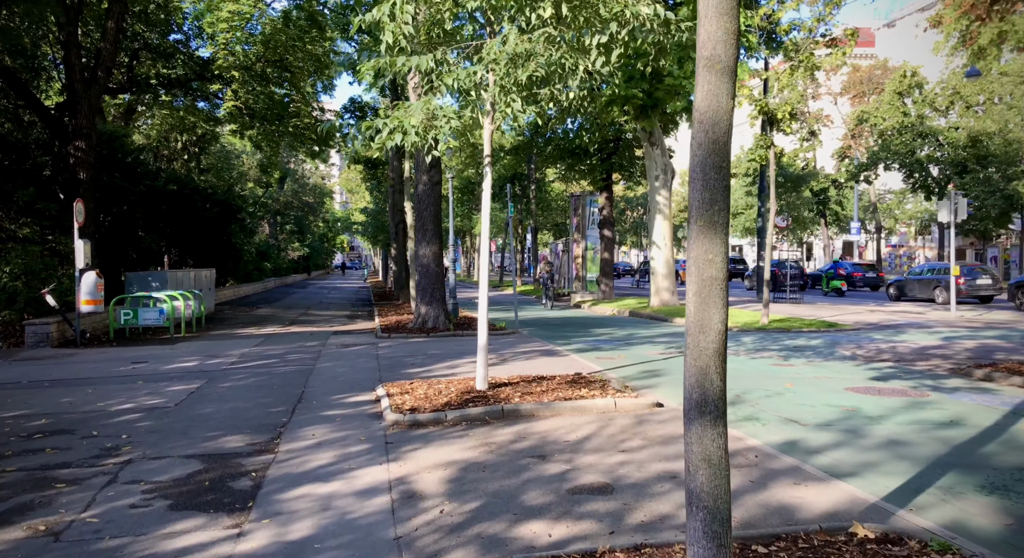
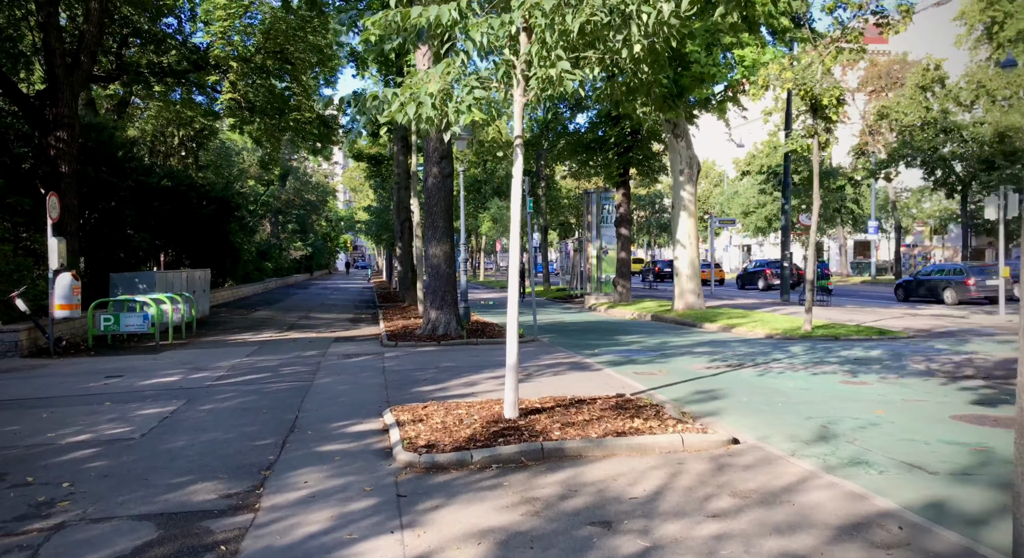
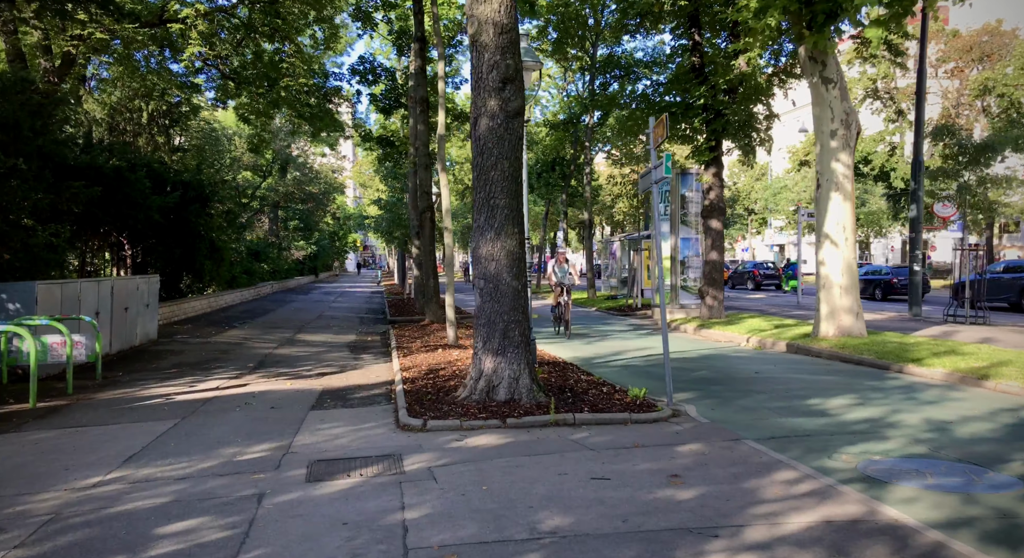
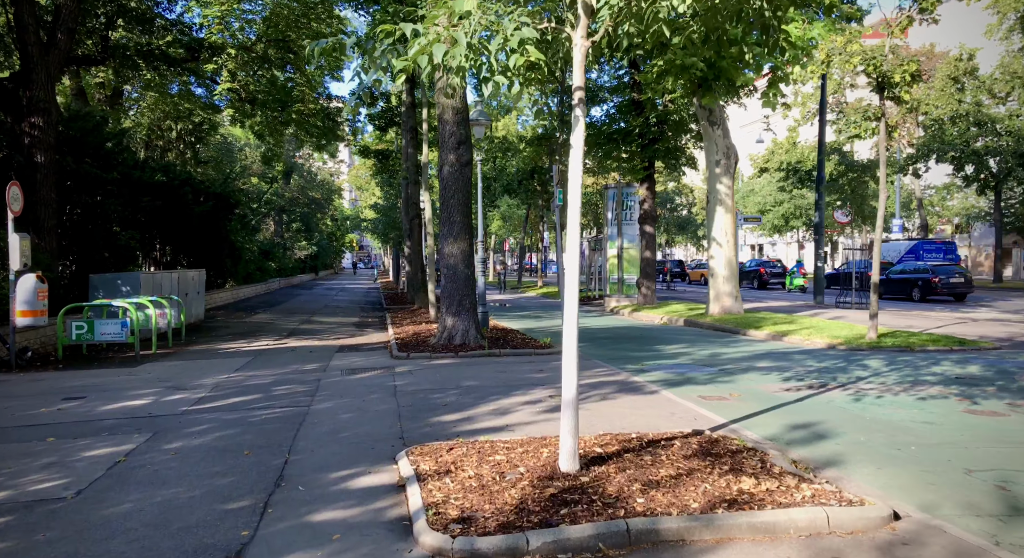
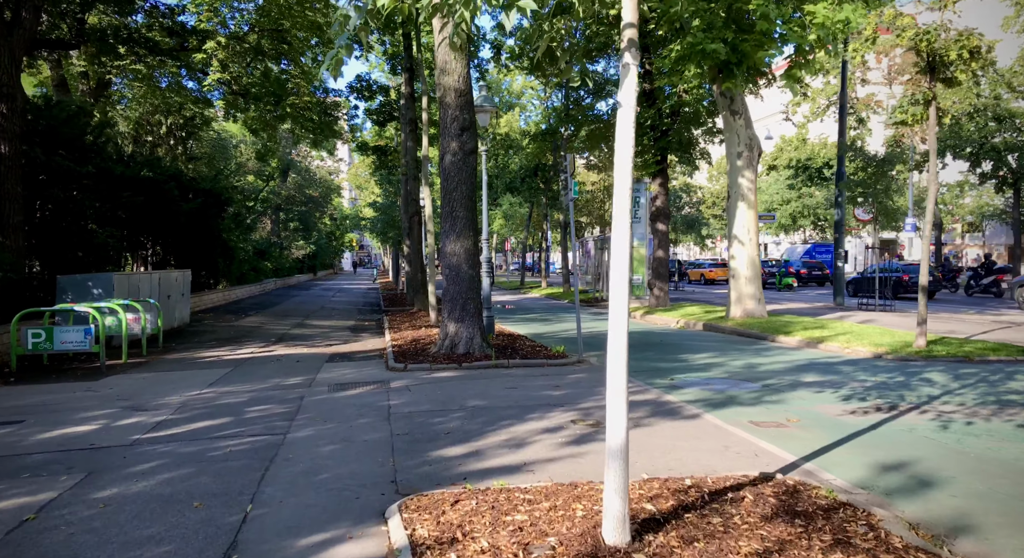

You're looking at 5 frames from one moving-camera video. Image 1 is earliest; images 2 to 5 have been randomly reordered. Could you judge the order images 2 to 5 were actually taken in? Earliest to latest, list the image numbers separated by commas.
2, 4, 5, 3
